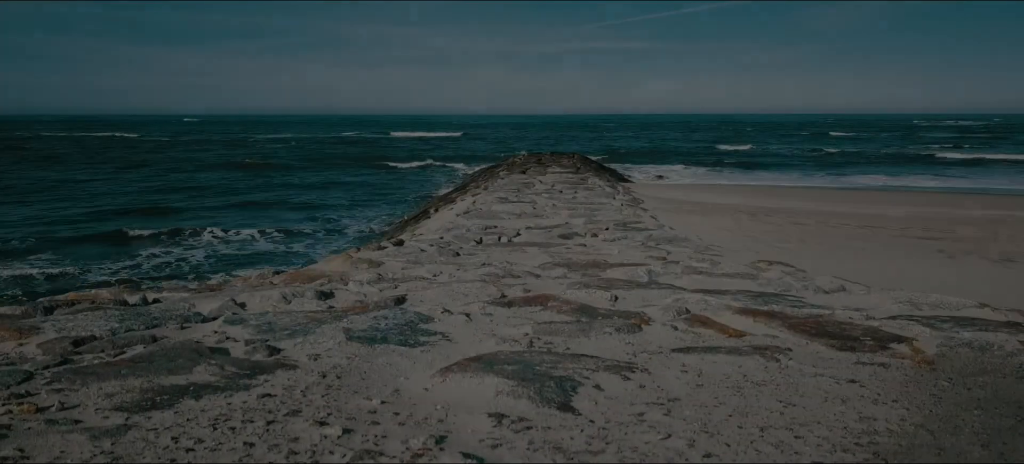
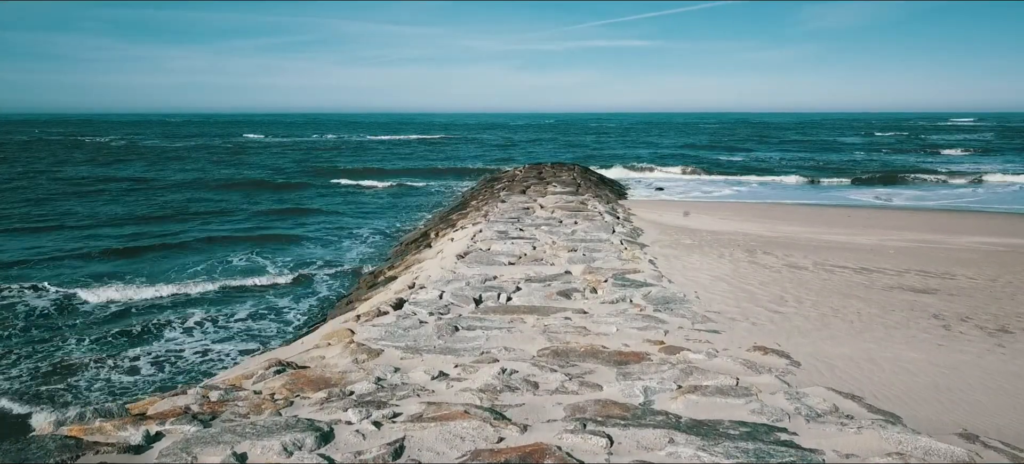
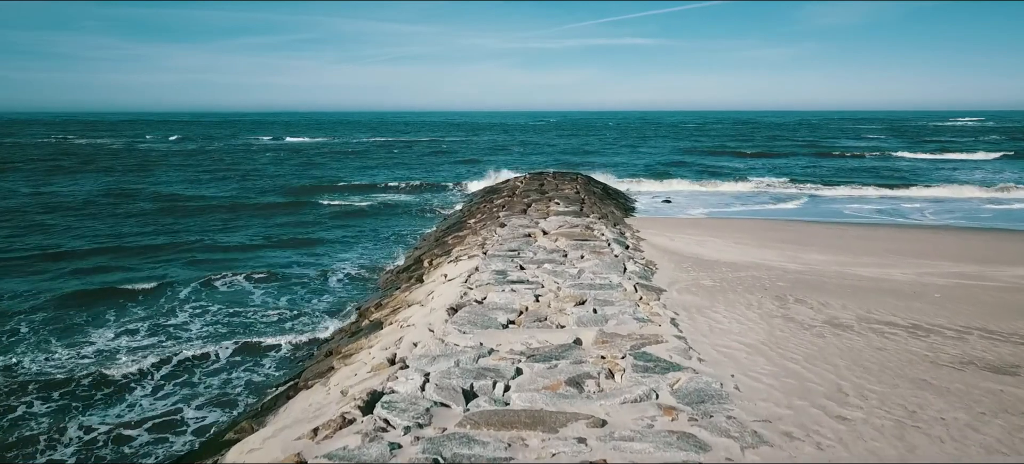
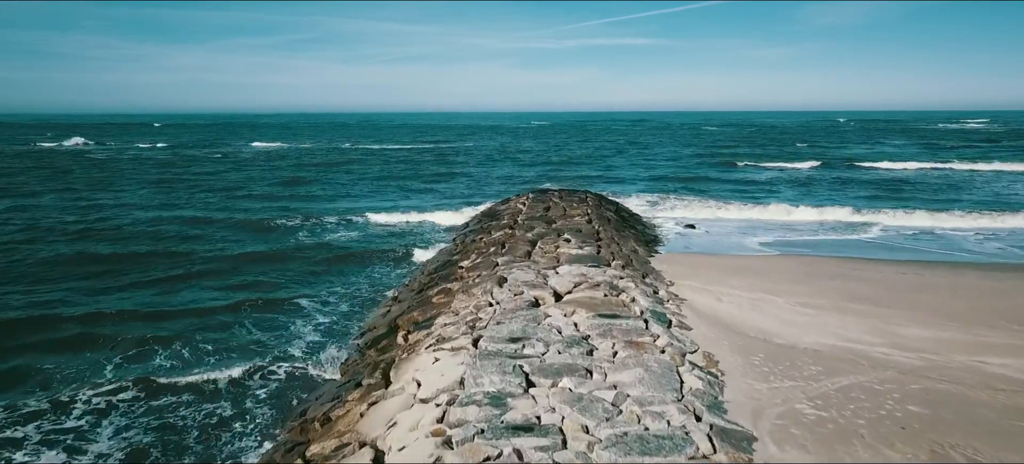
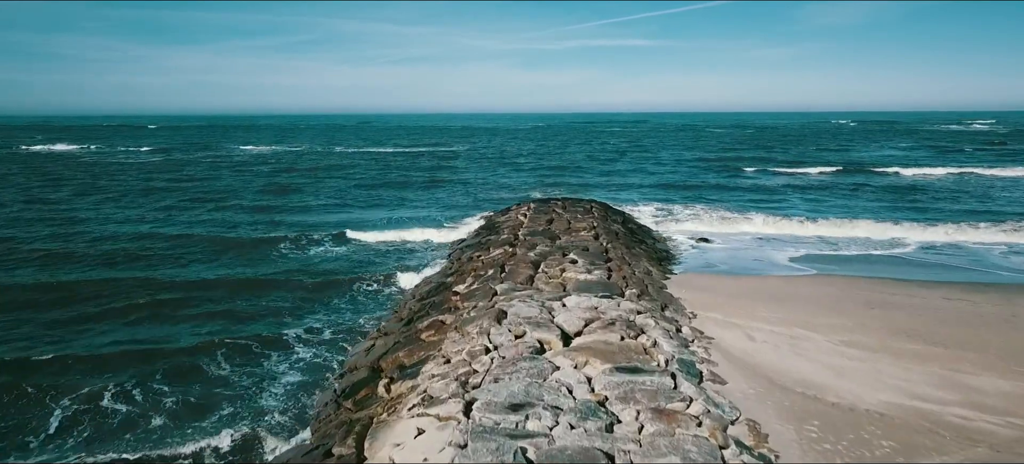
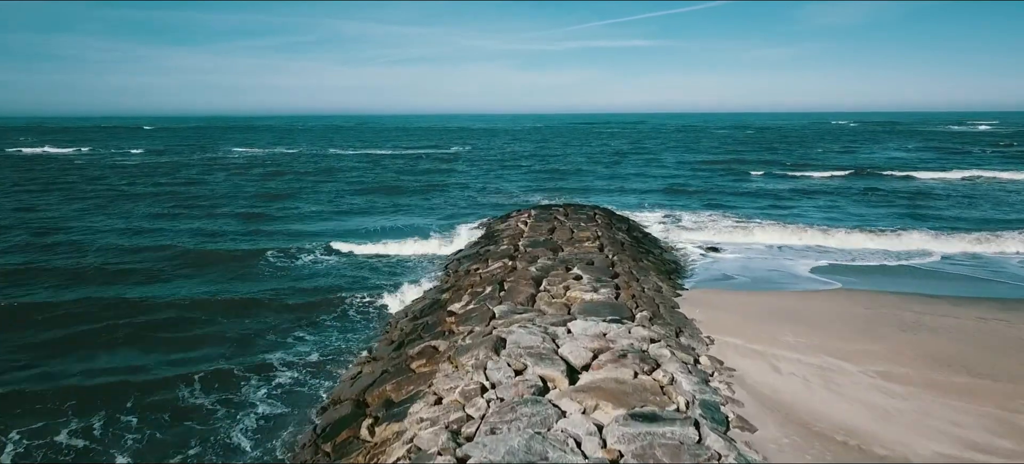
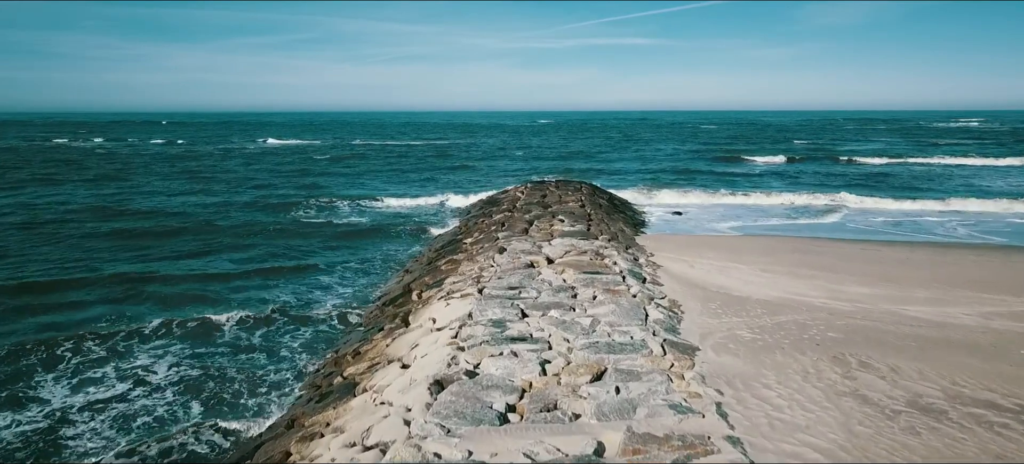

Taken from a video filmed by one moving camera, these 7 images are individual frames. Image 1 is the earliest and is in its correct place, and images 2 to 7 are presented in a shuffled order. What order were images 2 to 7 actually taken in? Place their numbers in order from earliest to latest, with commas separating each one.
2, 3, 7, 4, 5, 6
